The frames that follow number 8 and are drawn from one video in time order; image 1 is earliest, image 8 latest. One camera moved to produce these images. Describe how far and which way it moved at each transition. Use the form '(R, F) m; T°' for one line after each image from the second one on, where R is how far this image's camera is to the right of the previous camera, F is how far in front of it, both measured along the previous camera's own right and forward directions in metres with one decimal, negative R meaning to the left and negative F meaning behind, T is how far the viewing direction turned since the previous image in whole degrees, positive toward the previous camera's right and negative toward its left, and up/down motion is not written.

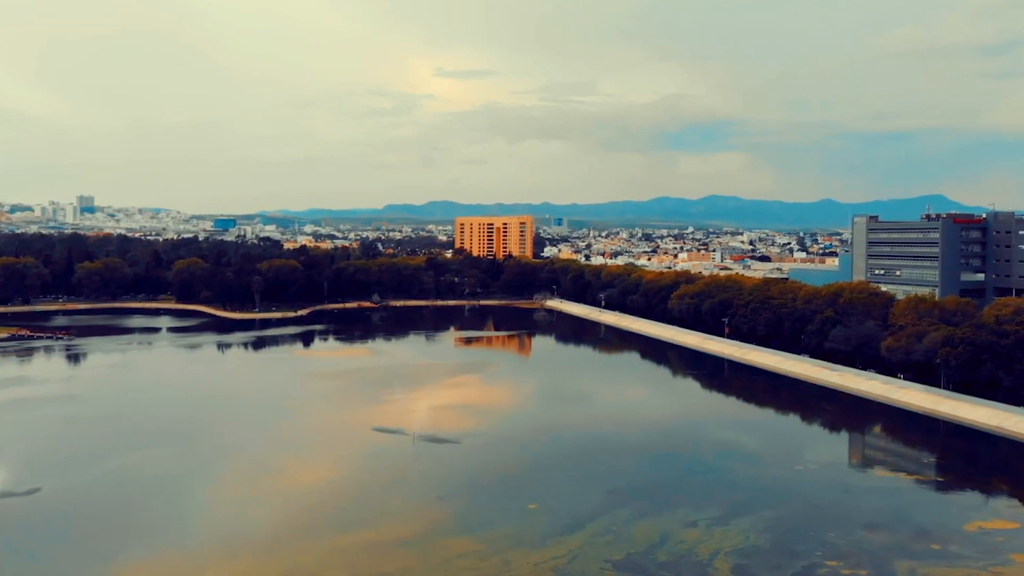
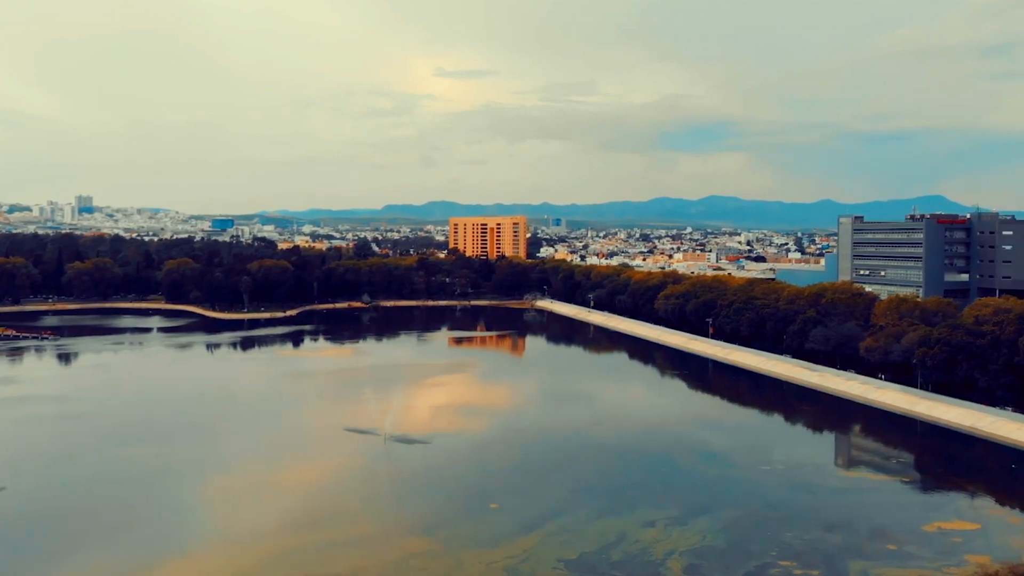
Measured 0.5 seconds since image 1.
(+0.8, 0.0) m; 0°
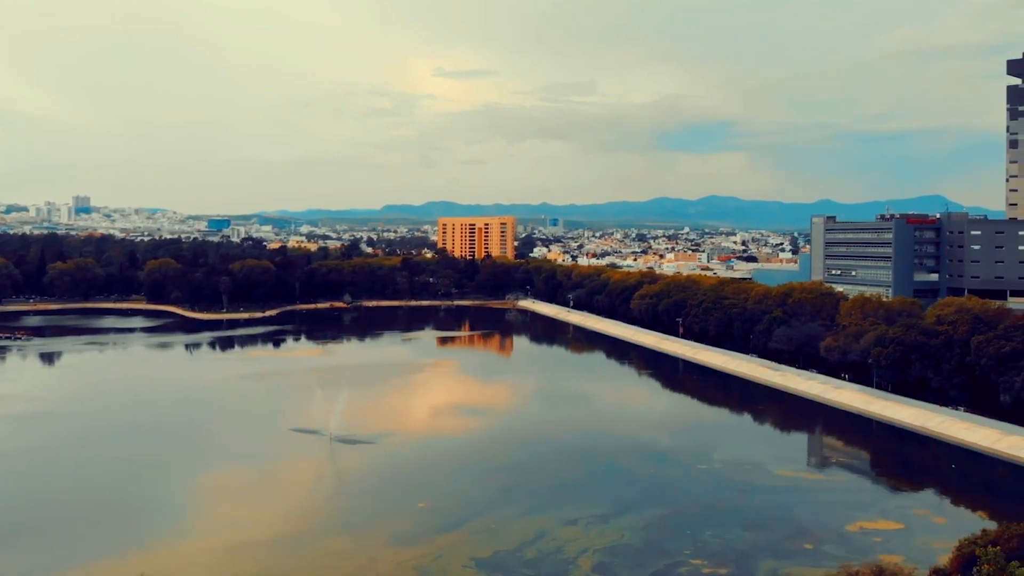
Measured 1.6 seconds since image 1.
(+1.5, 0.0) m; 0°
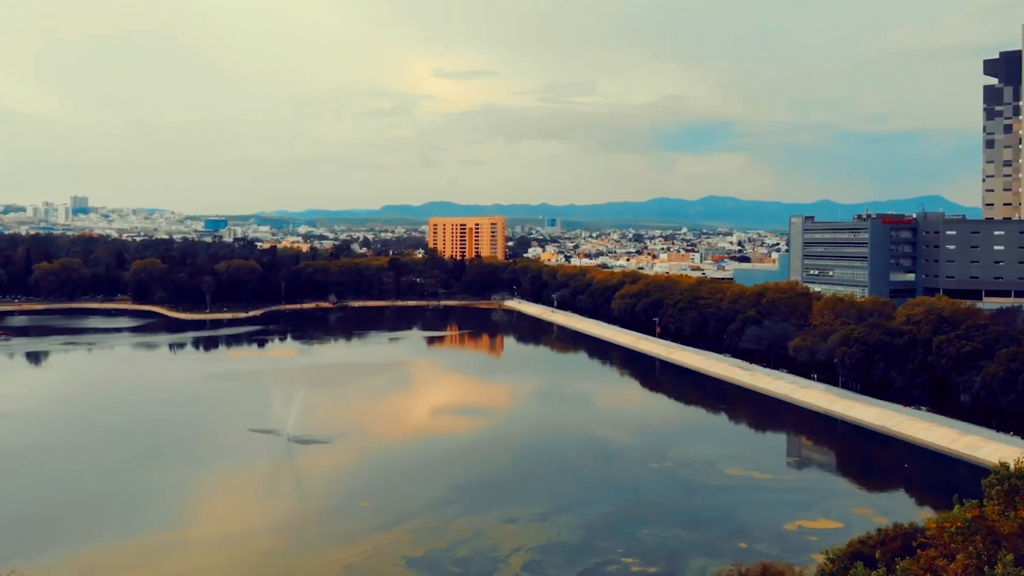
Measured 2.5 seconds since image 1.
(+1.2, 0.0) m; 0°
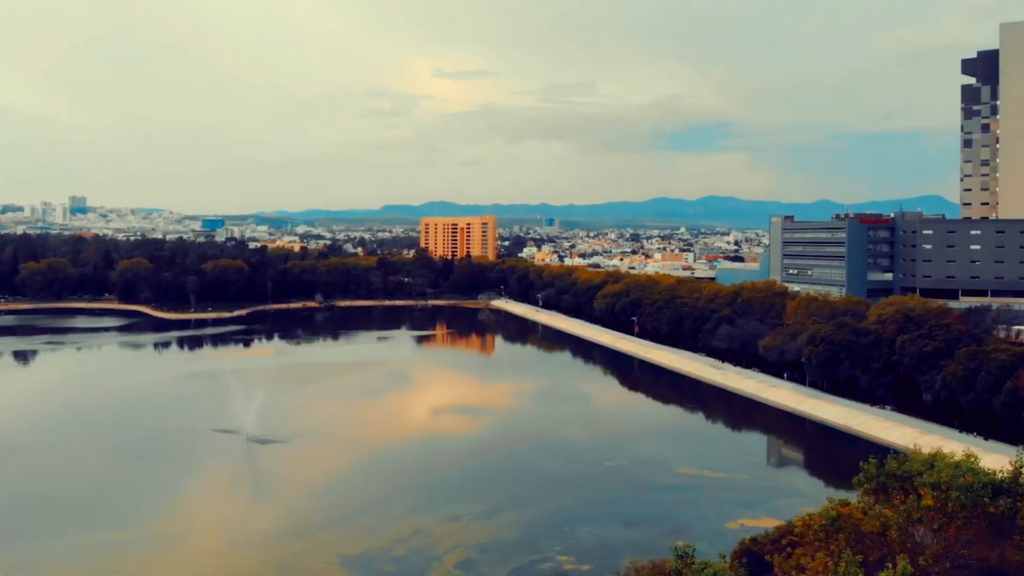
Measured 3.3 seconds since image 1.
(+1.1, 0.0) m; 0°
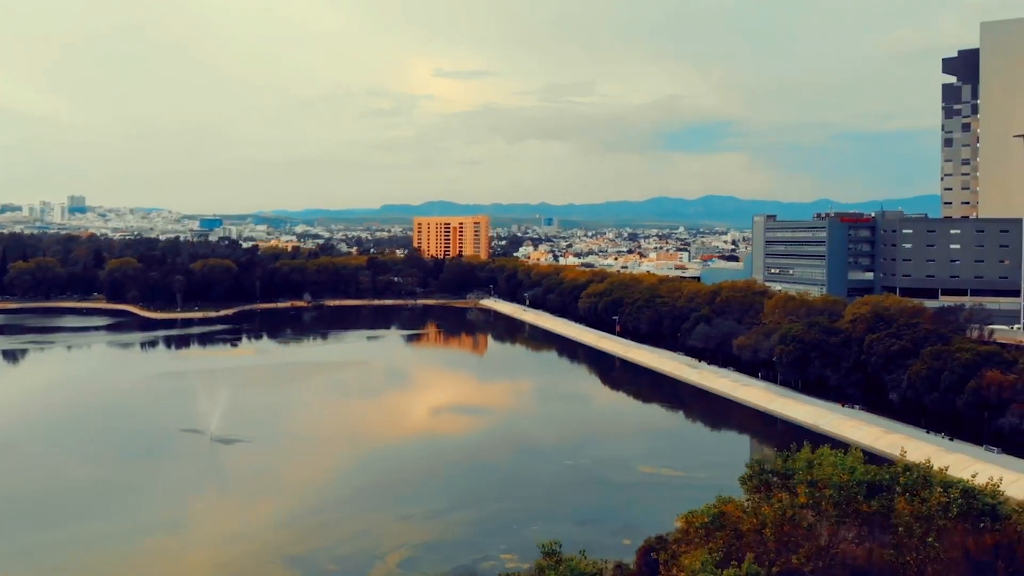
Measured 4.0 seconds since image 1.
(+1.0, 0.0) m; 0°
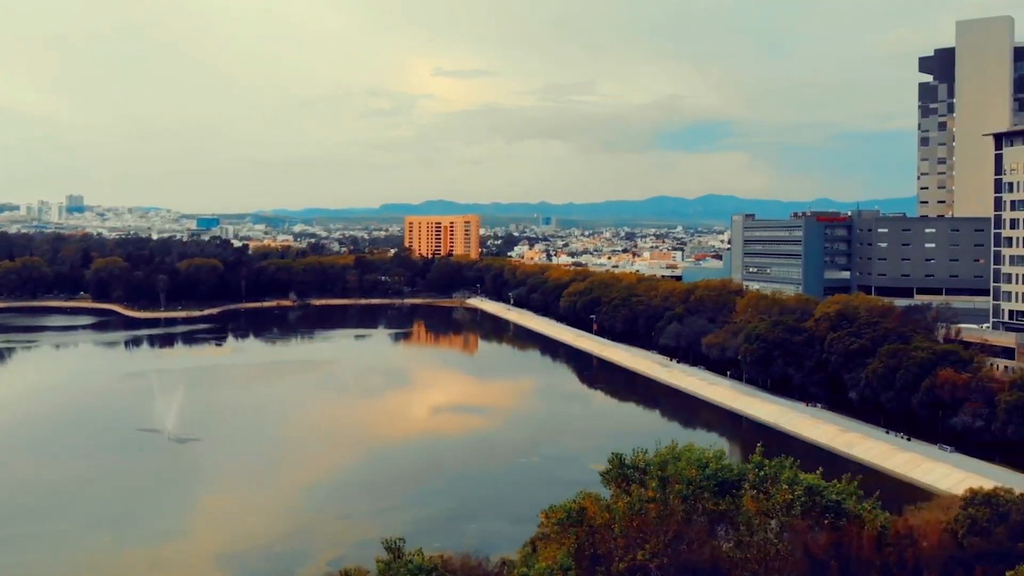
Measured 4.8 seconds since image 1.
(+1.2, 0.0) m; 0°
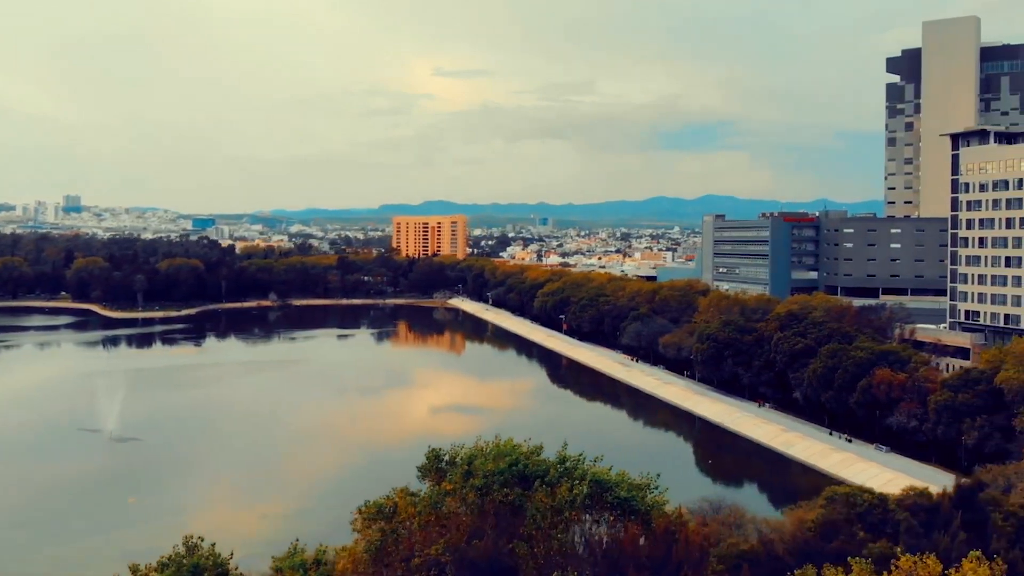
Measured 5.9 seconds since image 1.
(+1.6, -0.1) m; 0°
